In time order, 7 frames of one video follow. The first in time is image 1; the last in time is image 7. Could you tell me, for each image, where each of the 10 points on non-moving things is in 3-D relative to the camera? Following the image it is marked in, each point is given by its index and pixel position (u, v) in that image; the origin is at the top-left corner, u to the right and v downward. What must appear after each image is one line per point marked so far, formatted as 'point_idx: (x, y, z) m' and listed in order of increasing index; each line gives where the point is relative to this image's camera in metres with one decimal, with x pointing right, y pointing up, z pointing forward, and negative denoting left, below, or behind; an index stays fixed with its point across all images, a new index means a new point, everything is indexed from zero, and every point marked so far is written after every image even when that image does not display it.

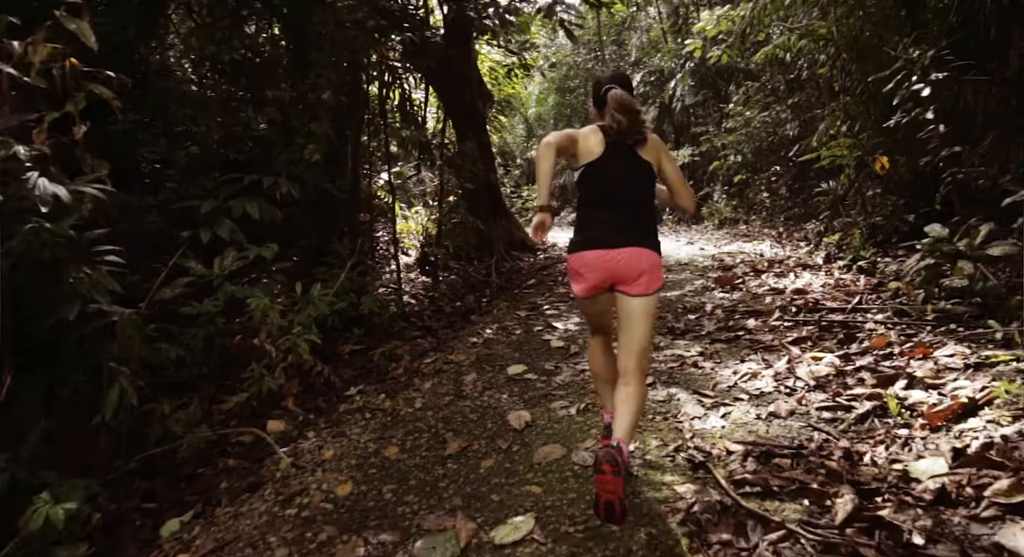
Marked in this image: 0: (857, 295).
0: (+2.8, -0.1, +5.6) m
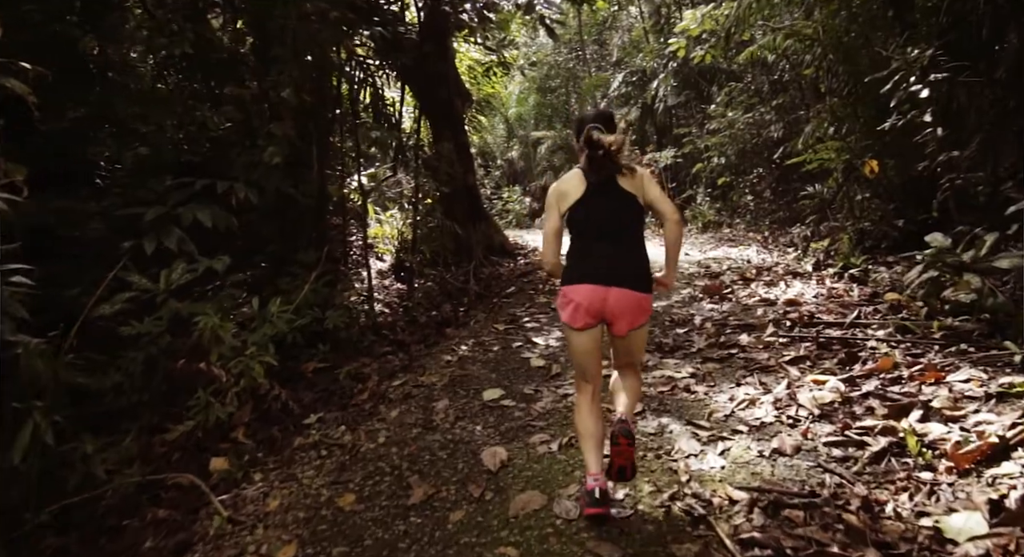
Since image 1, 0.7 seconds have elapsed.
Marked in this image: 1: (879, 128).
0: (+2.6, -0.2, +5.3) m
1: (+3.9, +1.6, +7.5) m
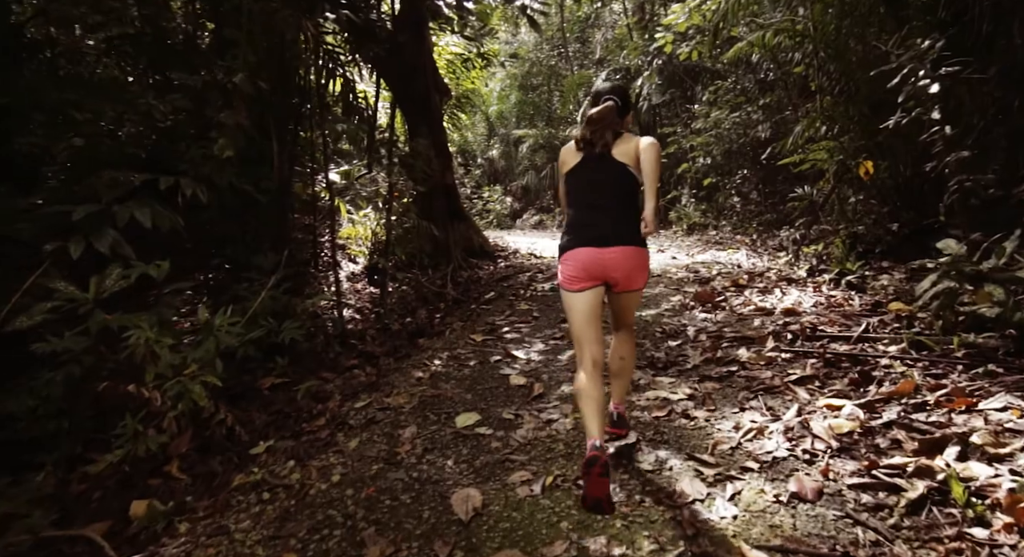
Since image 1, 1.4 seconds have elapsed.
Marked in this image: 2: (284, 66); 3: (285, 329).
0: (+2.4, -0.3, +5.0) m
1: (+3.7, +1.5, +7.2) m
2: (-1.6, +1.5, +4.9) m
3: (-1.4, -0.3, +4.3) m
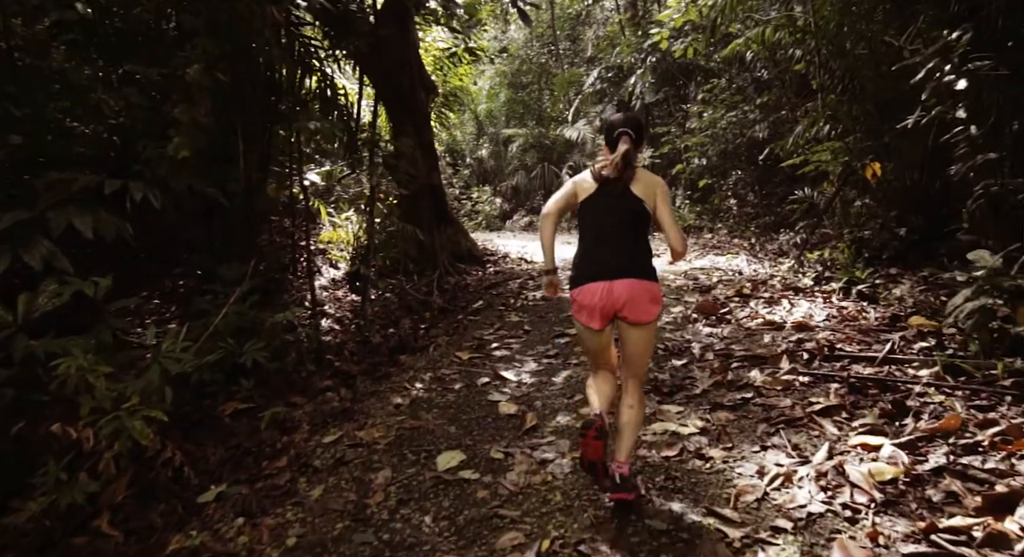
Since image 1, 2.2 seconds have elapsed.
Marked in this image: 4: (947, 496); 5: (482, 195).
0: (+2.4, -0.4, +4.6) m
1: (+3.6, +1.5, +6.8) m
2: (-1.7, +1.4, +4.5) m
3: (-1.5, -0.4, +3.9) m
4: (+1.5, -0.7, +2.4) m
5: (-0.7, +1.8, +15.5) m
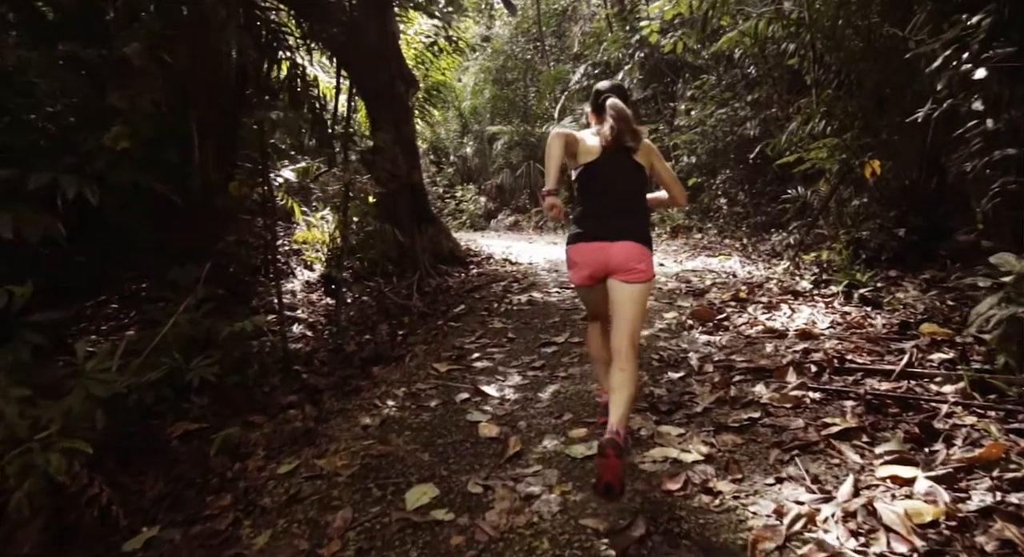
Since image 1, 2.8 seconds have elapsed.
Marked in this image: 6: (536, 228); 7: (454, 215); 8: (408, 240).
0: (+2.3, -0.4, +4.2) m
1: (+3.4, +1.4, +6.5) m
2: (-1.8, +1.4, +4.1) m
3: (-1.6, -0.4, +3.5) m
4: (+1.4, -0.8, +2.1) m
5: (-1.0, +1.8, +15.1) m
6: (+0.5, +1.0, +13.4) m
7: (-1.2, +1.3, +14.7) m
8: (-1.1, +0.4, +7.6) m
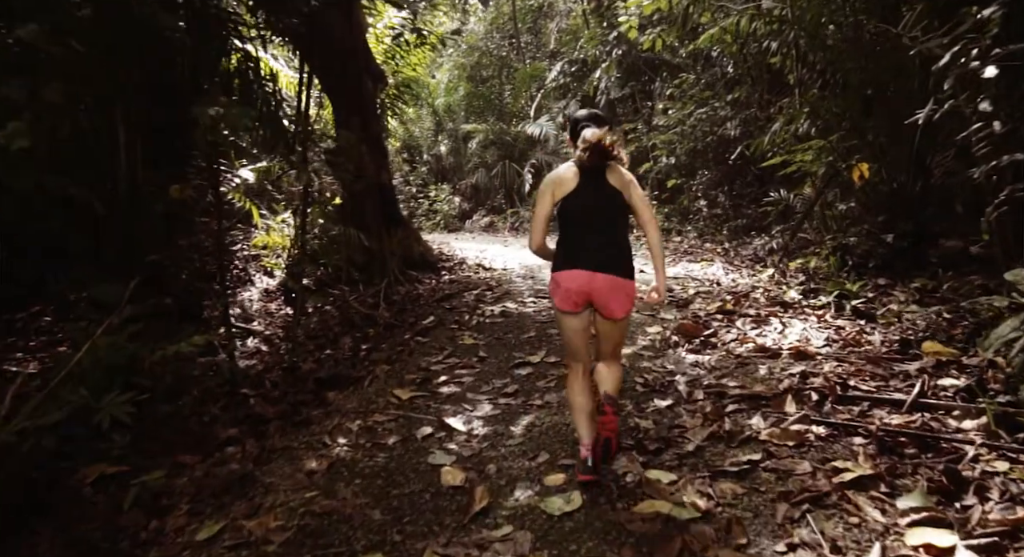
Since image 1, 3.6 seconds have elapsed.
0: (+2.1, -0.5, +3.9) m
1: (+3.2, +1.3, +6.2) m
2: (-1.9, +1.3, +3.6) m
3: (-1.7, -0.5, +3.0) m
4: (+1.3, -0.9, +1.7) m
5: (-1.5, +1.8, +14.6) m
6: (0.0, +0.9, +13.0) m
7: (-1.7, +1.2, +14.2) m
8: (-1.4, +0.3, +7.1) m
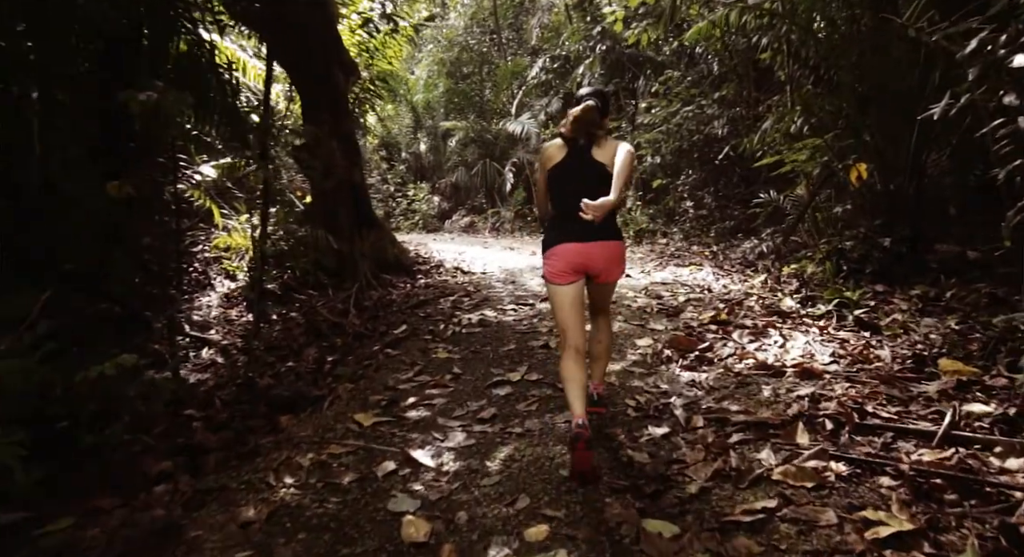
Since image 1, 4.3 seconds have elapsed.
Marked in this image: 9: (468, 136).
0: (+2.0, -0.6, +3.5) m
1: (+3.0, +1.3, +5.8) m
2: (-2.0, +1.2, +3.1) m
3: (-1.8, -0.6, +2.5) m
4: (+1.3, -0.9, +1.3) m
5: (-1.9, +1.7, +14.1) m
6: (-0.4, +0.9, +12.6) m
7: (-2.1, +1.2, +13.7) m
8: (-1.6, +0.3, +6.7) m
9: (-0.8, +2.7, +13.4) m
